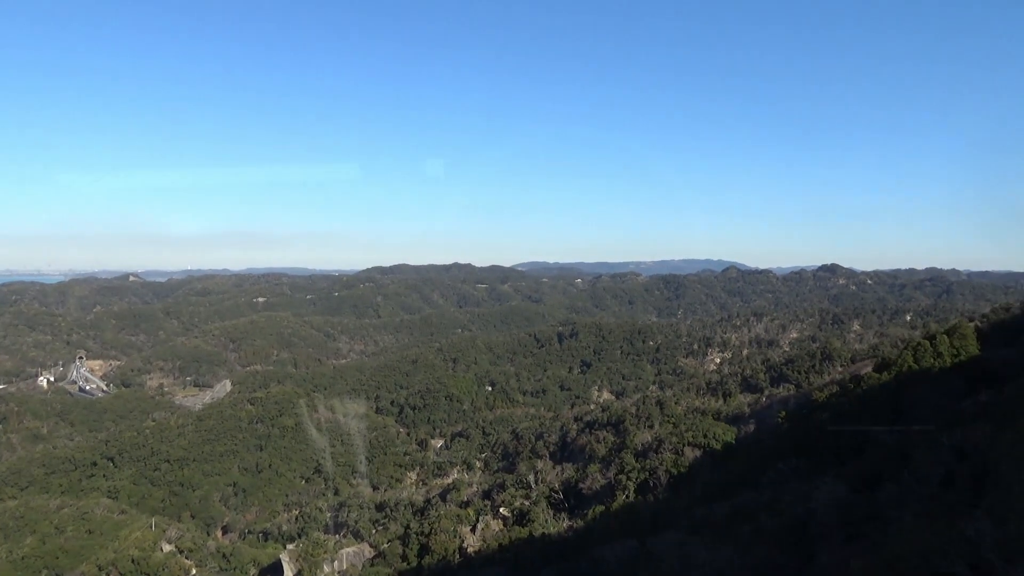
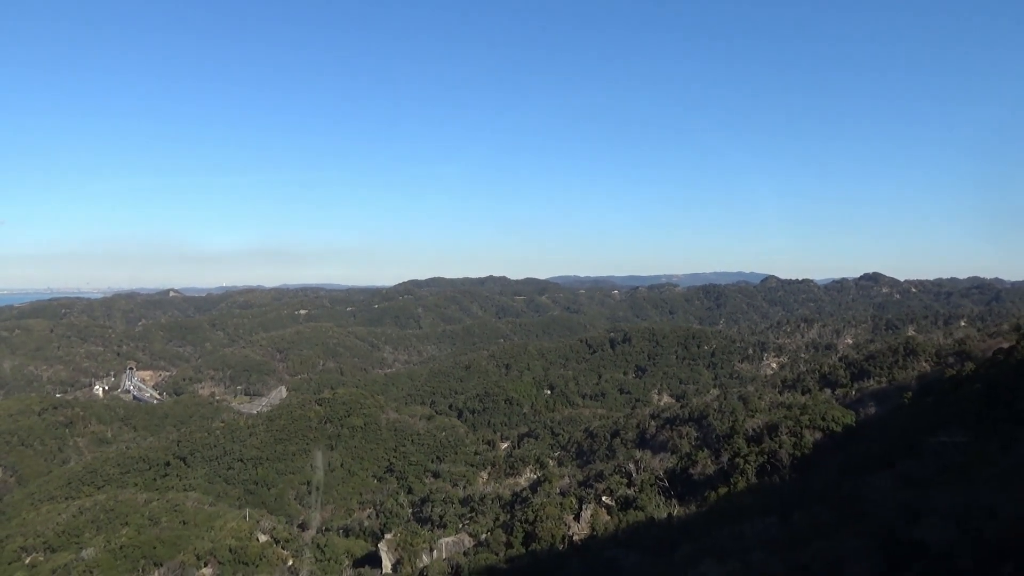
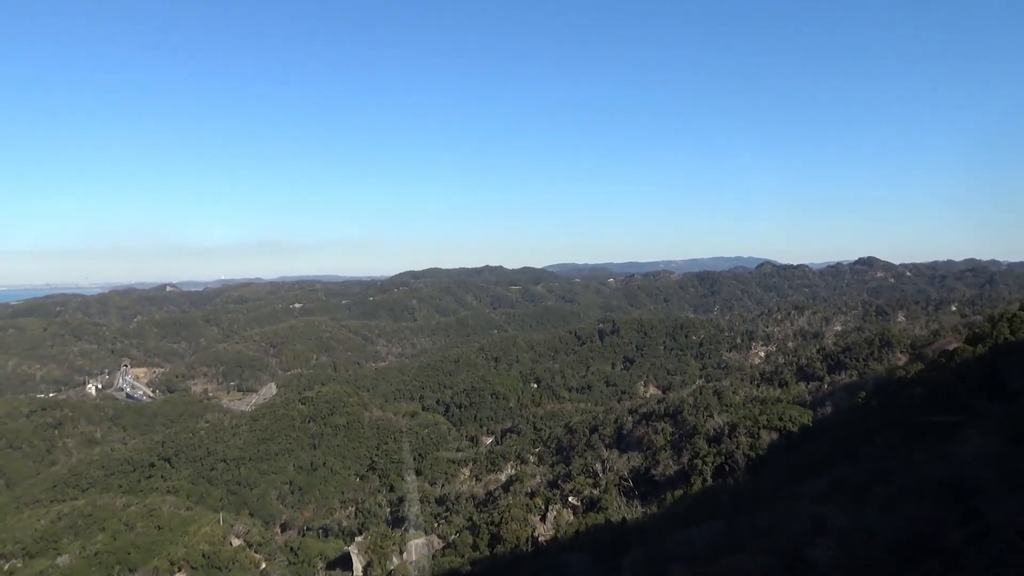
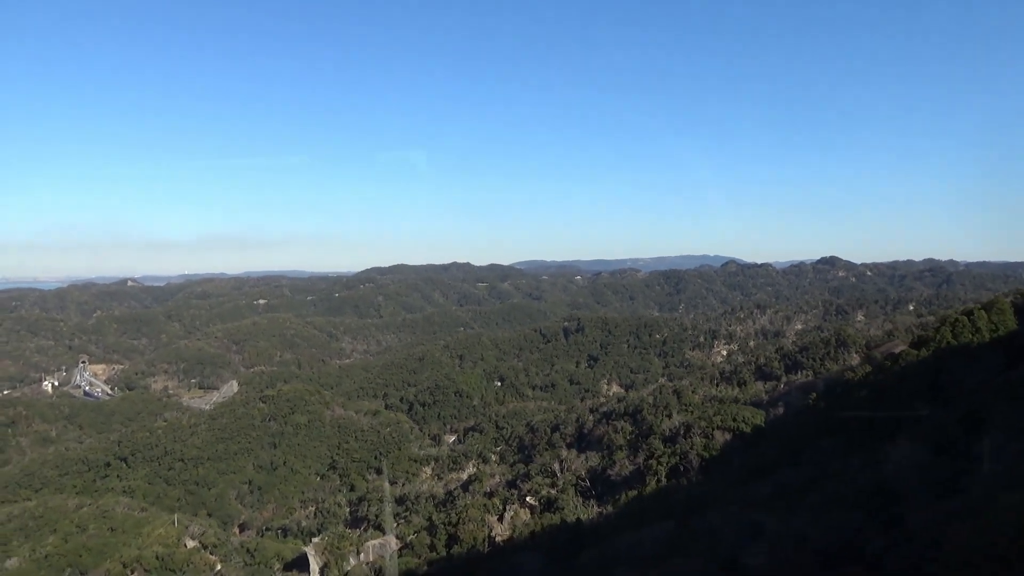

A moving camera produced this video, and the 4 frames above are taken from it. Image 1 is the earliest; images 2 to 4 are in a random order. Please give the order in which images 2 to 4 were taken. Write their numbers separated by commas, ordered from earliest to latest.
4, 3, 2
